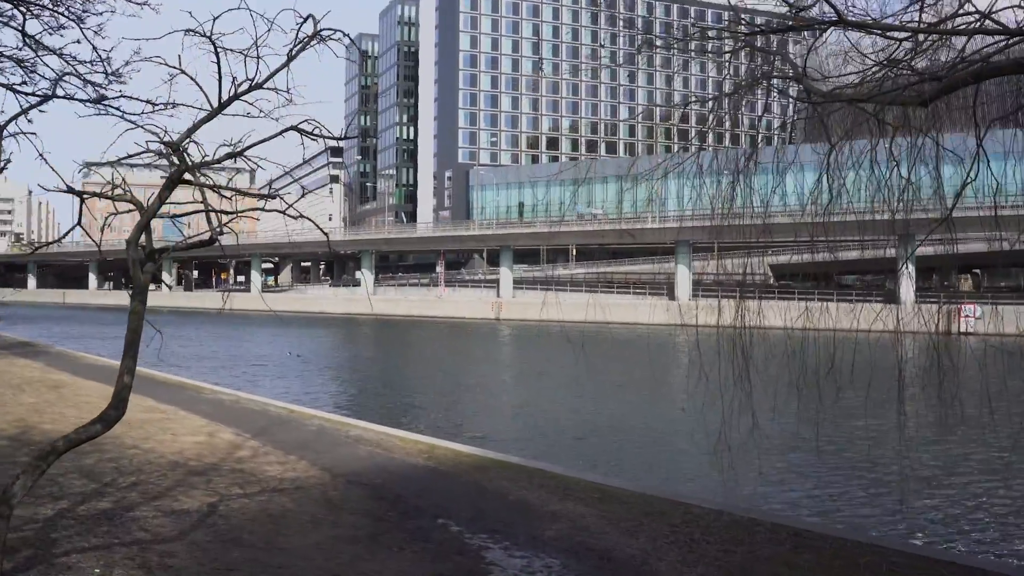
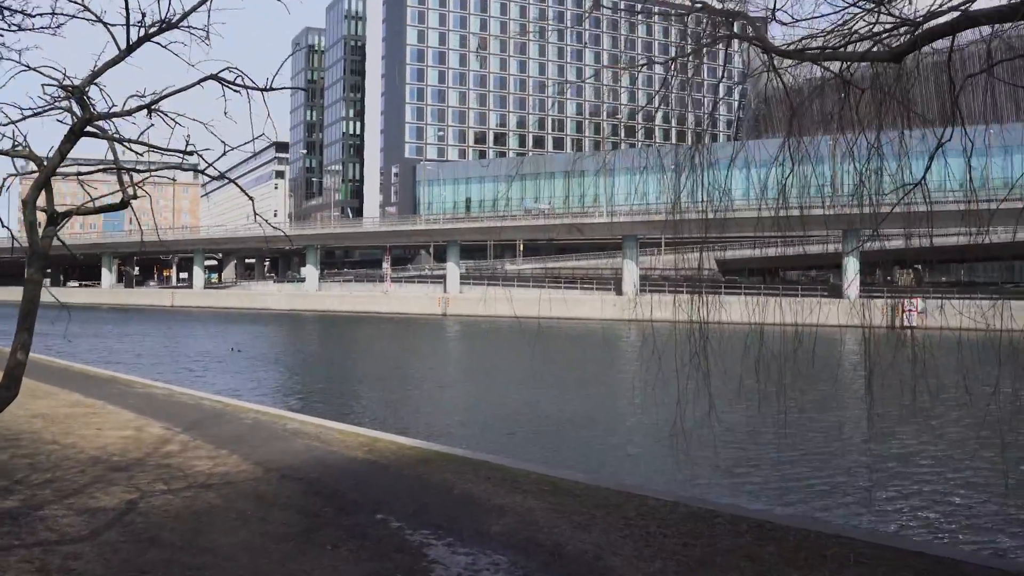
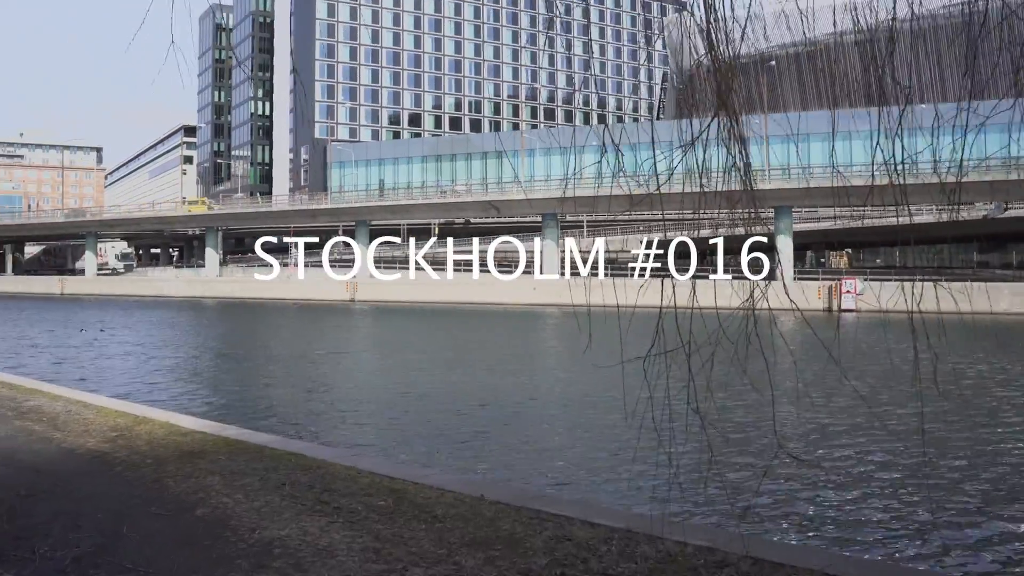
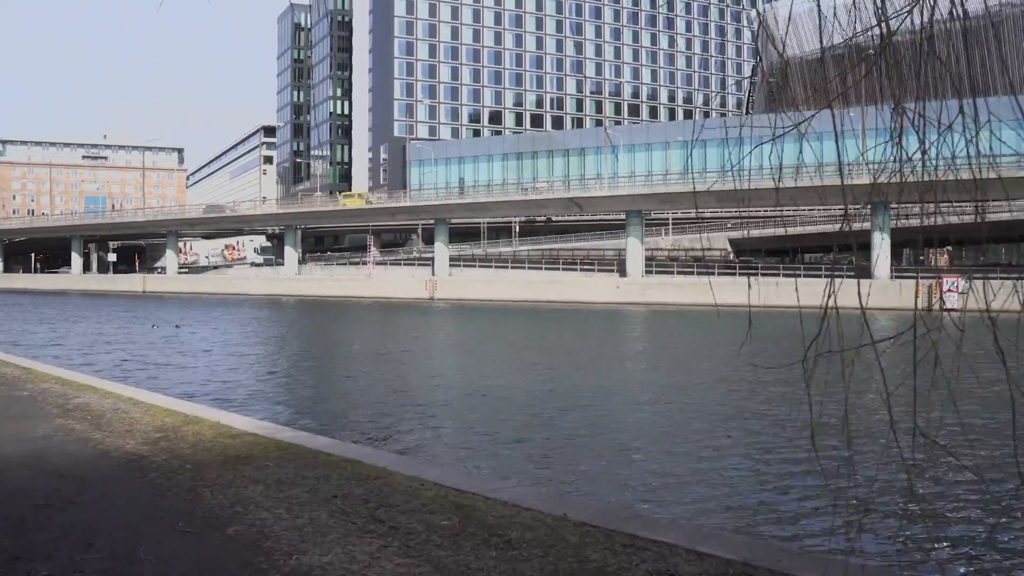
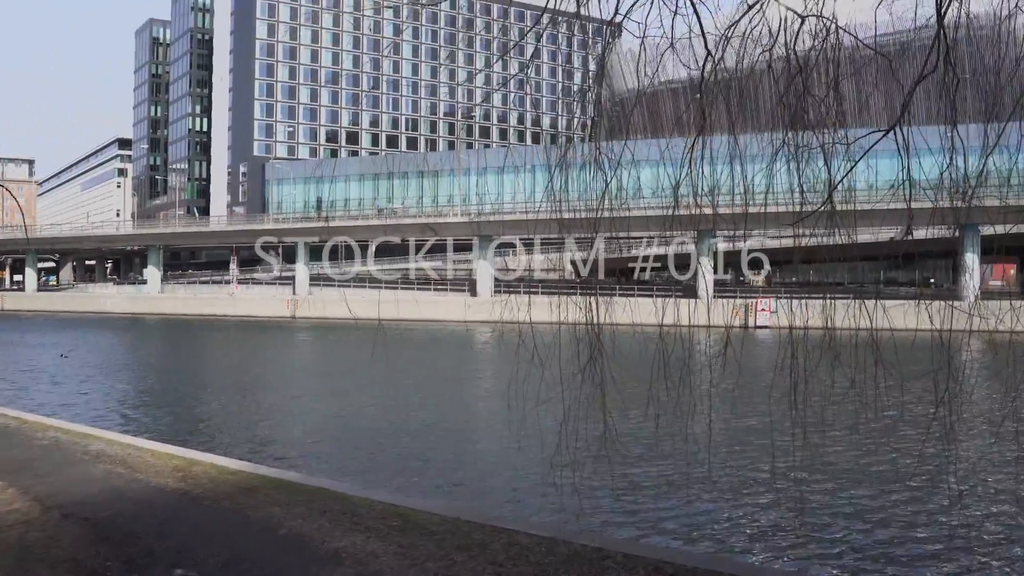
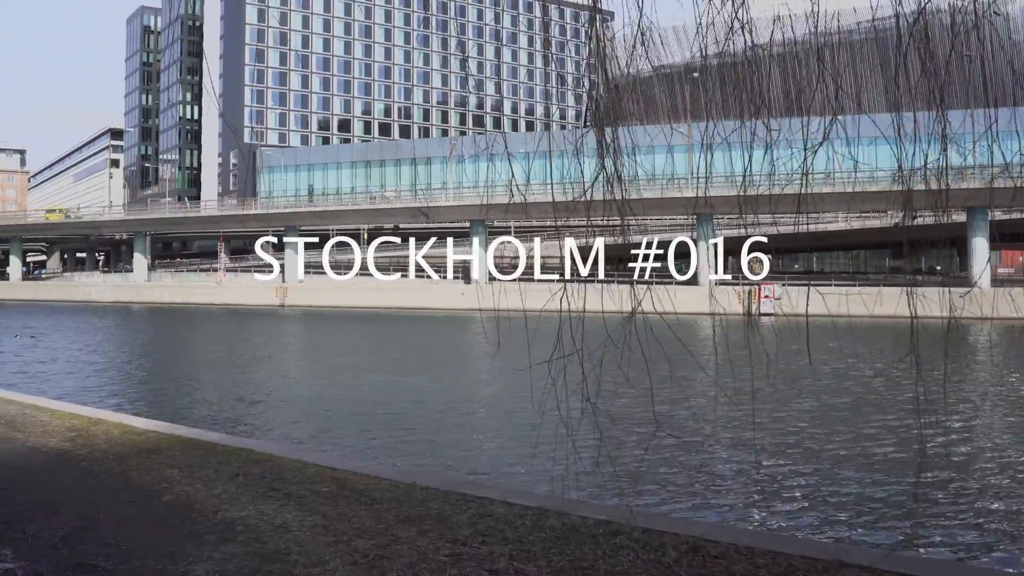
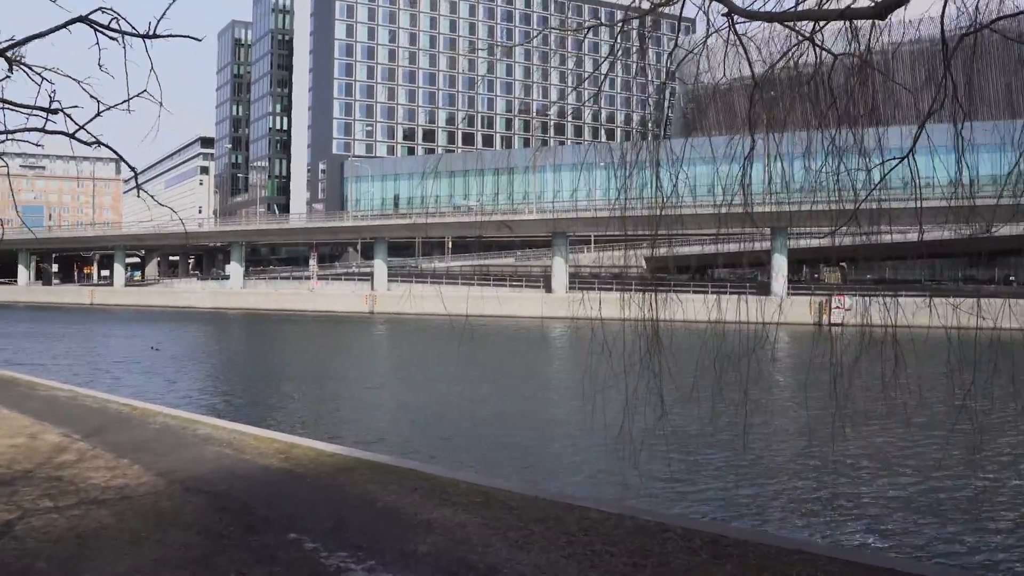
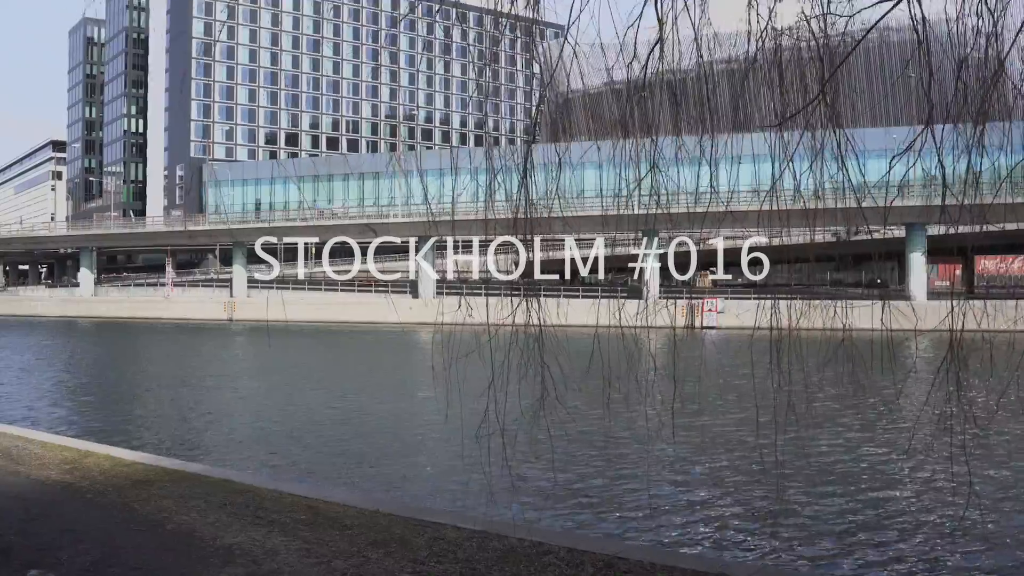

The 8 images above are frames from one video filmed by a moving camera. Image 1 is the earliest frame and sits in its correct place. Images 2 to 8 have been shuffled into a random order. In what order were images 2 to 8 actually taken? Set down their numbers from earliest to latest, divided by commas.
2, 7, 5, 8, 6, 3, 4
